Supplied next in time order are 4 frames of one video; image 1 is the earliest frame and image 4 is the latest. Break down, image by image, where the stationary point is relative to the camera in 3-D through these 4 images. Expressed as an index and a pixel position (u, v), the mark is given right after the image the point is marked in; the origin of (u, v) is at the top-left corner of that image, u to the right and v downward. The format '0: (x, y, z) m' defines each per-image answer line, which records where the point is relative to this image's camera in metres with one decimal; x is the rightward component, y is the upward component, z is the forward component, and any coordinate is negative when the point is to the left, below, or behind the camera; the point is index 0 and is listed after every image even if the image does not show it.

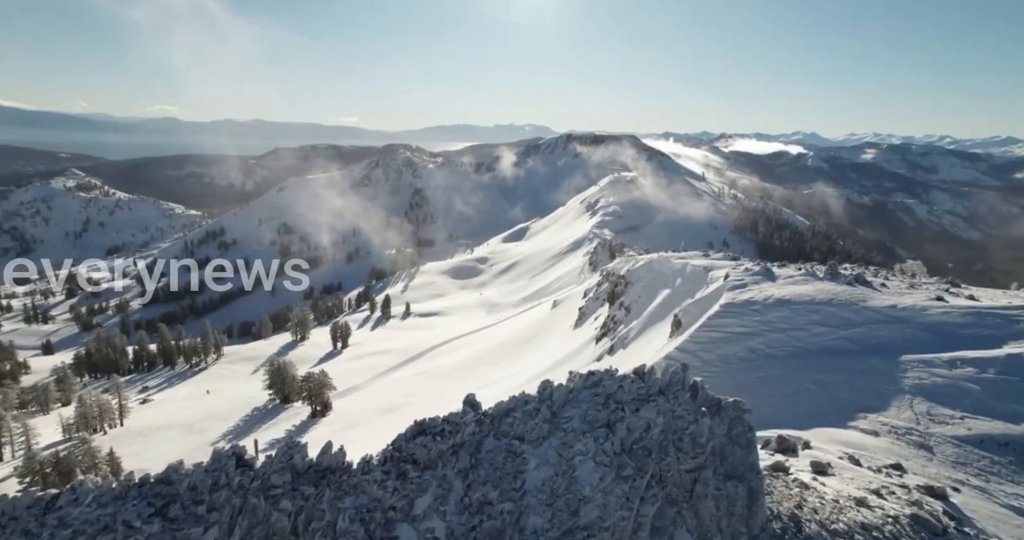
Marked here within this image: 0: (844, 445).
0: (+10.0, -5.3, +17.2) m
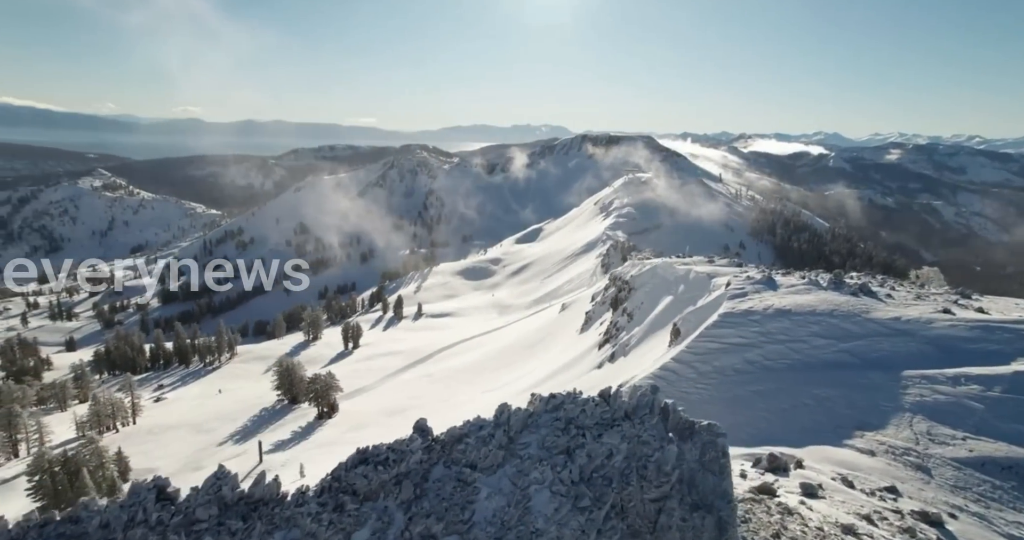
0: (+9.5, -5.6, +16.6) m
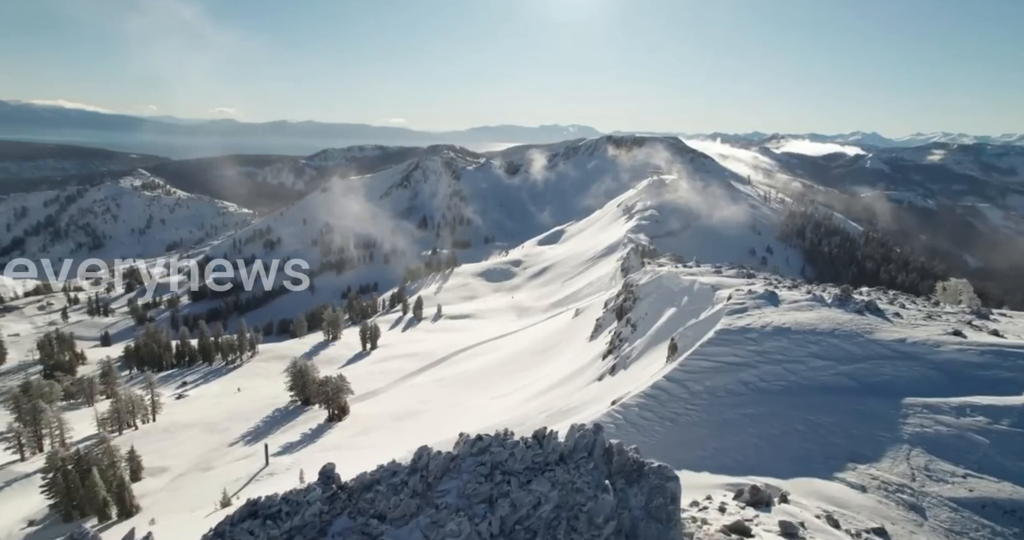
0: (+8.5, -6.3, +15.6) m
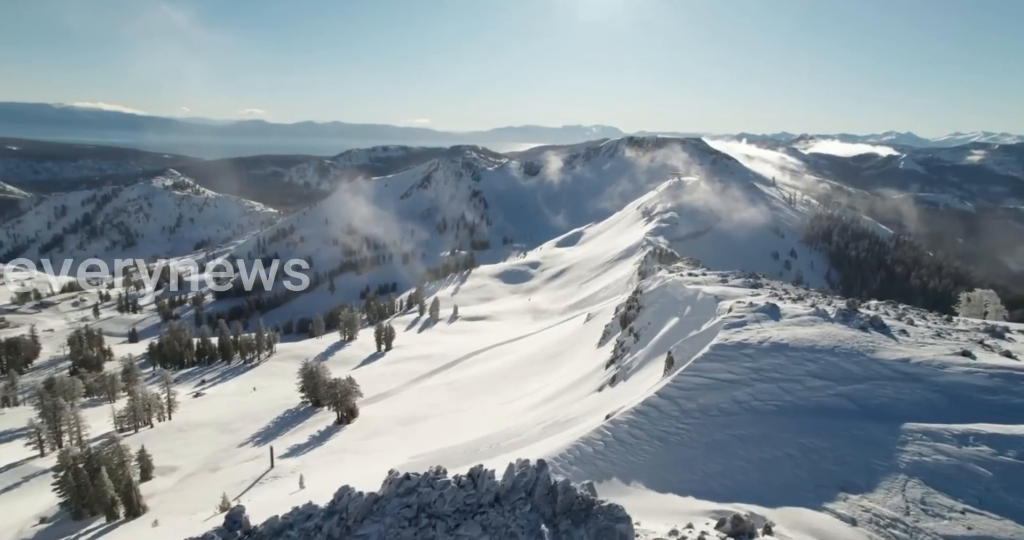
0: (+7.7, -6.8, +14.7) m
